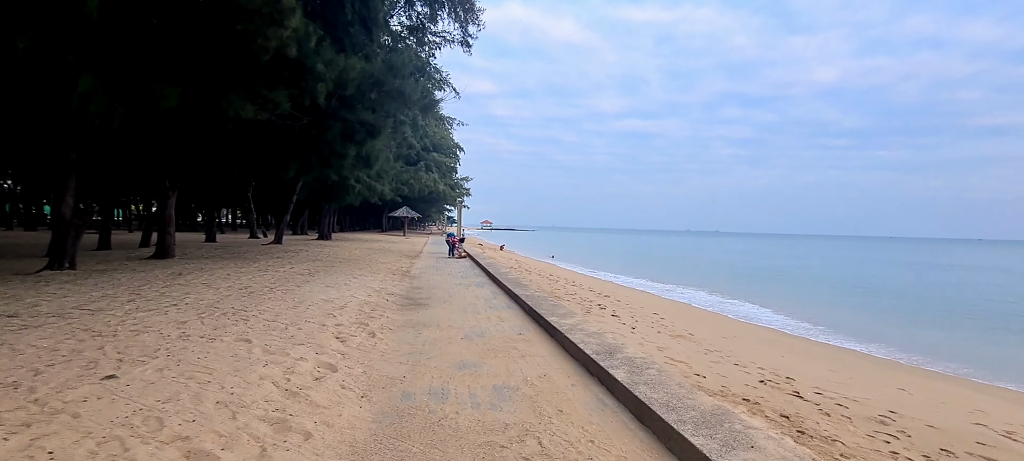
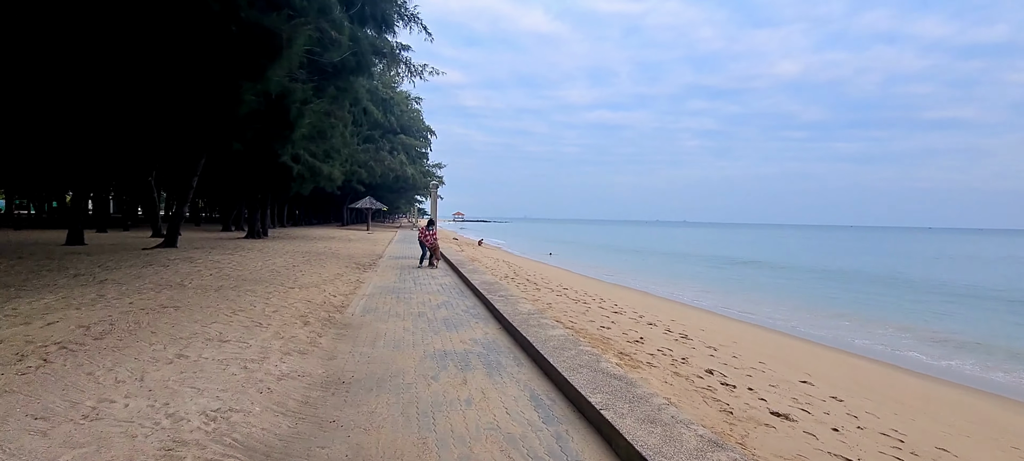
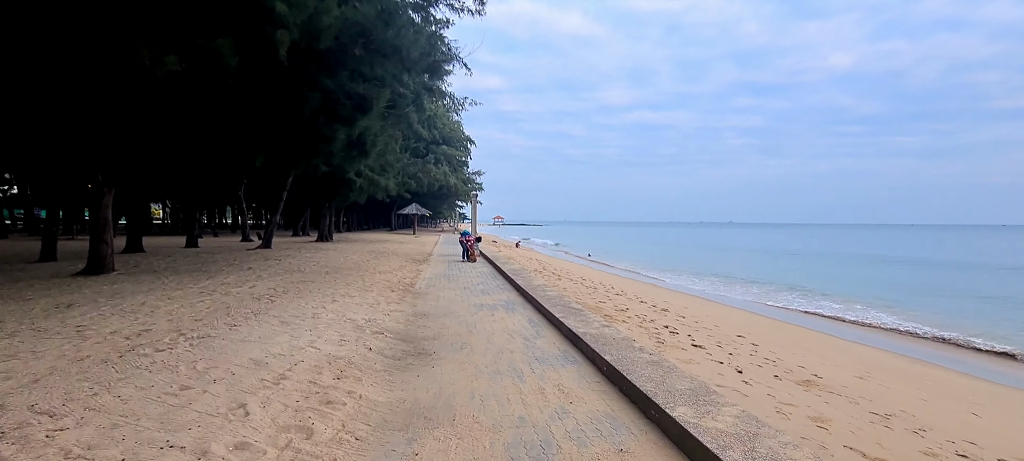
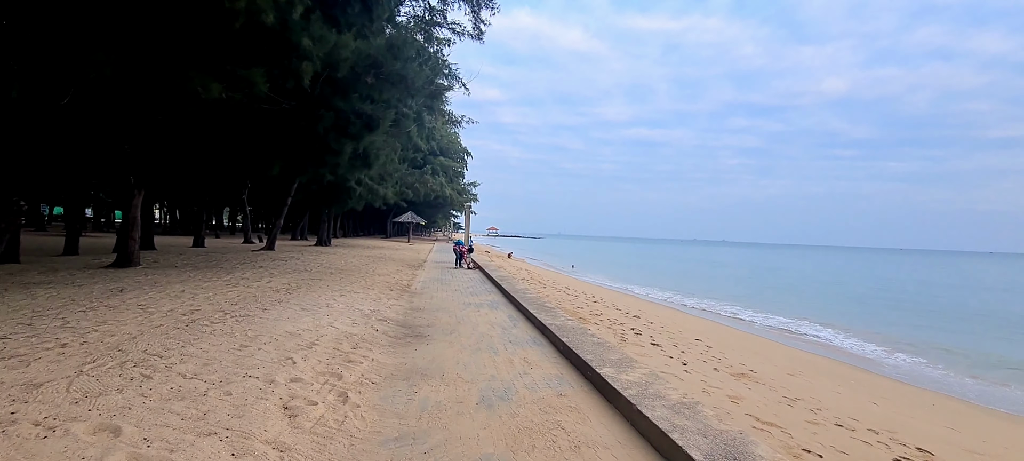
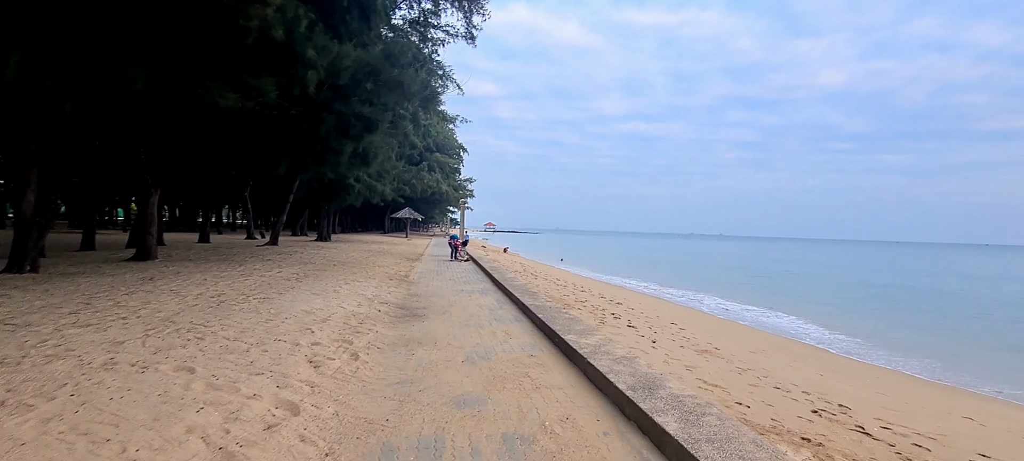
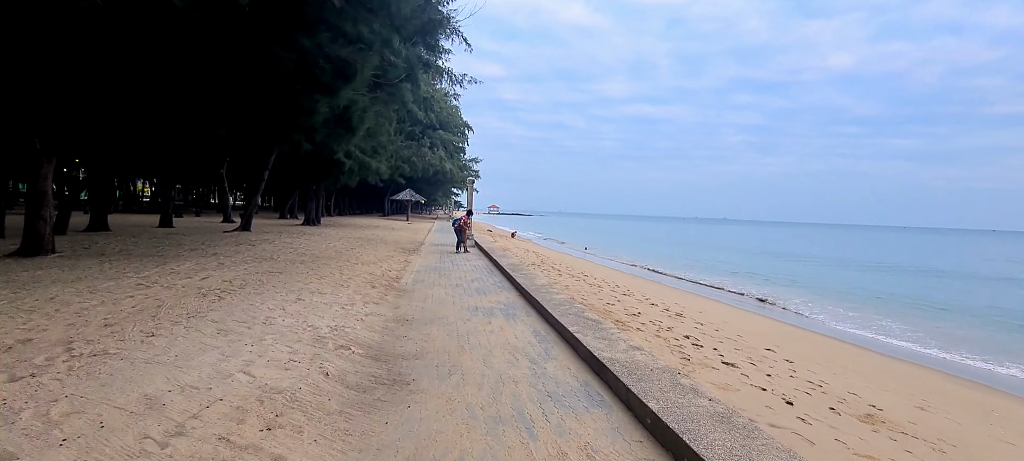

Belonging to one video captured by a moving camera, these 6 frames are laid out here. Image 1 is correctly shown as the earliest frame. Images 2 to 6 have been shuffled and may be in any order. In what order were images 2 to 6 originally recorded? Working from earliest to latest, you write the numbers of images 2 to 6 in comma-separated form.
5, 4, 3, 6, 2
